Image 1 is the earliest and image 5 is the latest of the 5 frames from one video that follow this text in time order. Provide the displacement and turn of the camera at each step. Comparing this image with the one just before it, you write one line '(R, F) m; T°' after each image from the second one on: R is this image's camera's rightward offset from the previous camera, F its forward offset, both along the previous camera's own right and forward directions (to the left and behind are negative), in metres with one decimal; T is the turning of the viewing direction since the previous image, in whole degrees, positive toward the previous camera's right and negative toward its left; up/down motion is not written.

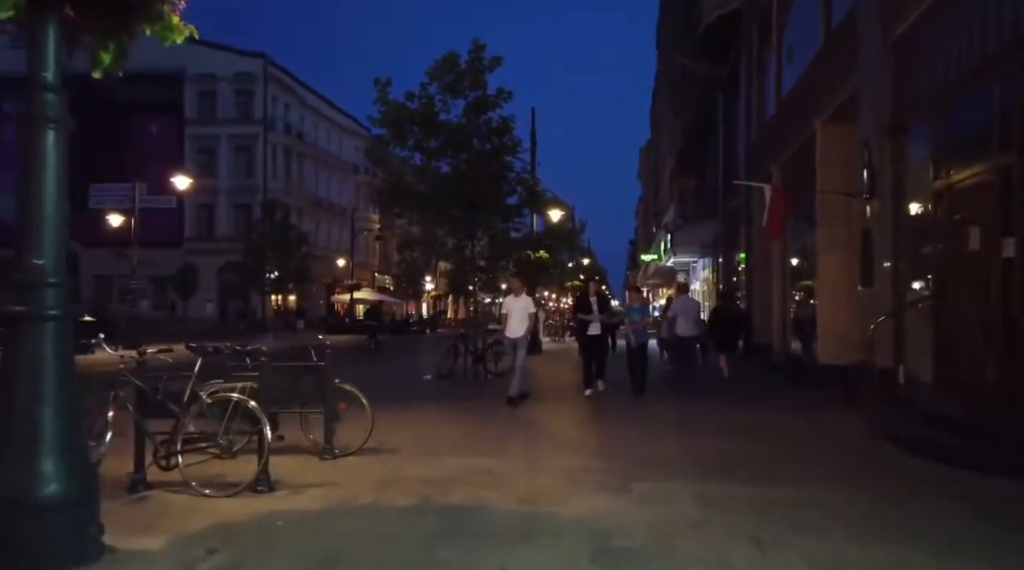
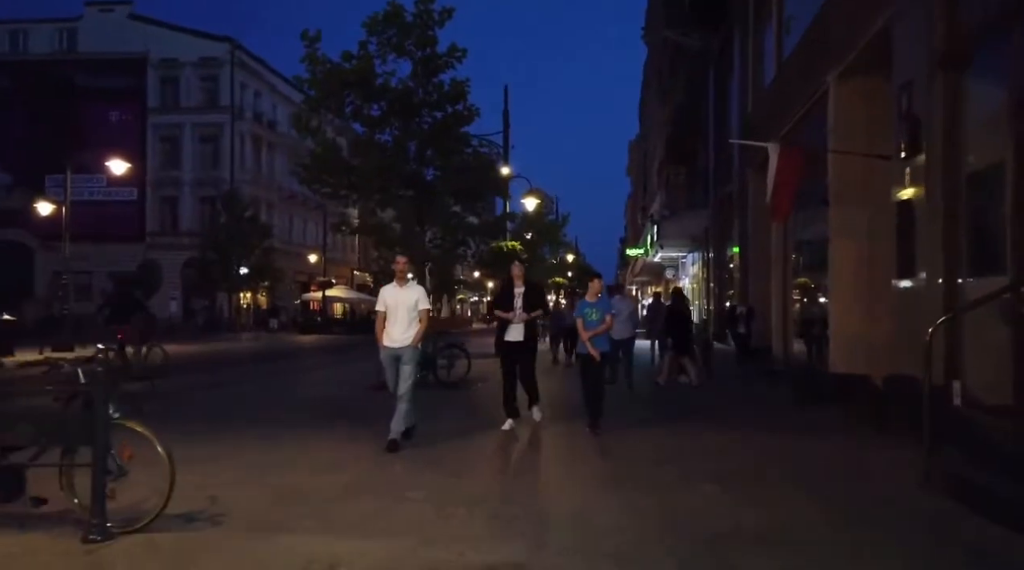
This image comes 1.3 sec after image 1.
(+0.7, +3.1) m; +1°
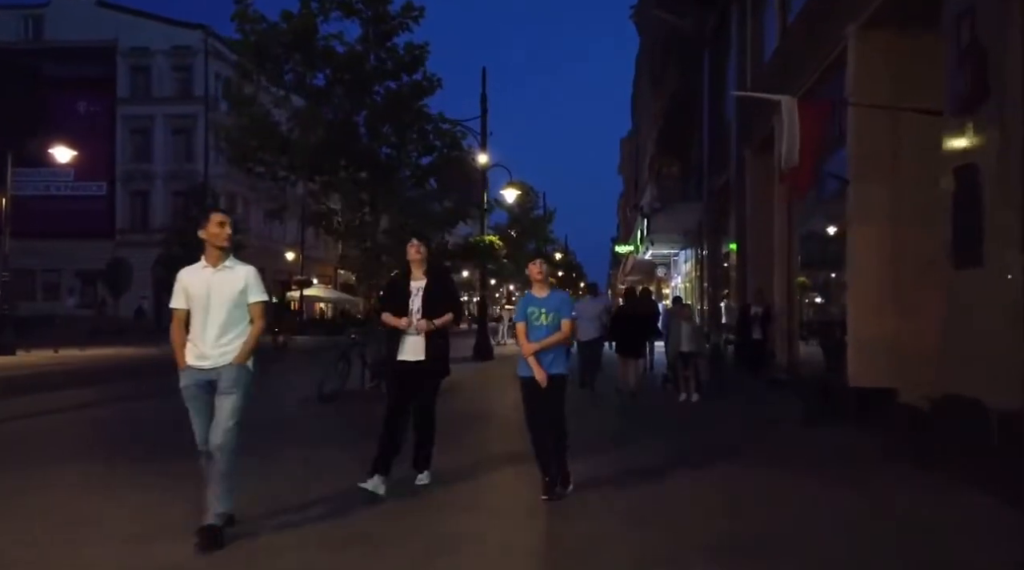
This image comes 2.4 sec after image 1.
(+0.5, +2.4) m; 0°
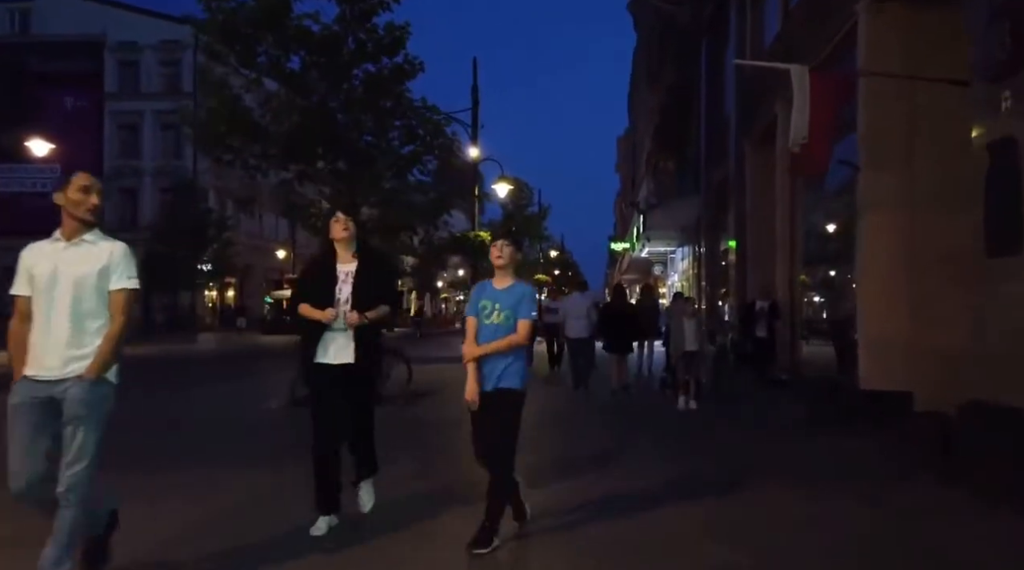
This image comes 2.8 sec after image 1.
(+0.2, +0.9) m; 0°
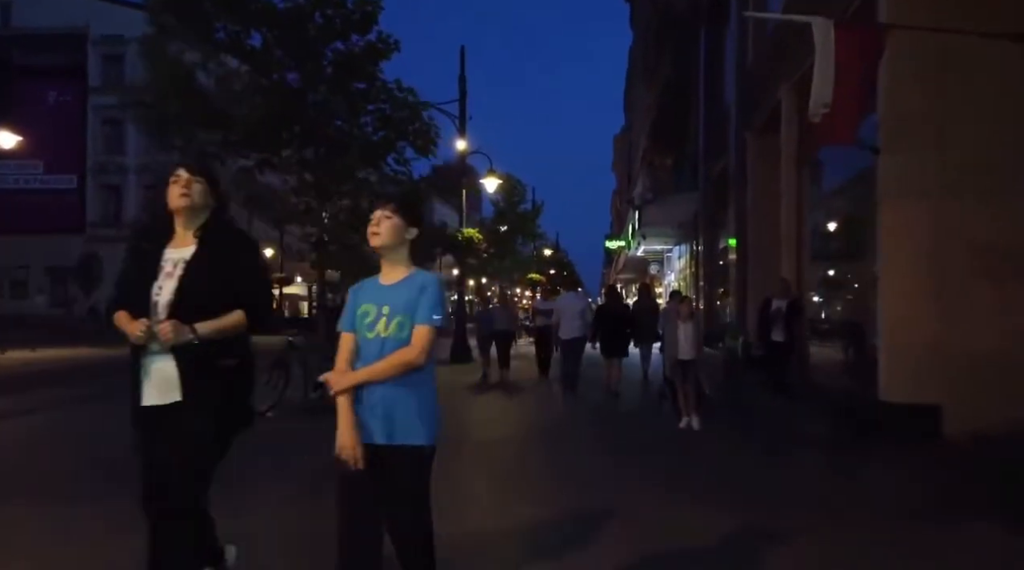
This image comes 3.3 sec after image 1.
(+0.2, +1.2) m; 0°
